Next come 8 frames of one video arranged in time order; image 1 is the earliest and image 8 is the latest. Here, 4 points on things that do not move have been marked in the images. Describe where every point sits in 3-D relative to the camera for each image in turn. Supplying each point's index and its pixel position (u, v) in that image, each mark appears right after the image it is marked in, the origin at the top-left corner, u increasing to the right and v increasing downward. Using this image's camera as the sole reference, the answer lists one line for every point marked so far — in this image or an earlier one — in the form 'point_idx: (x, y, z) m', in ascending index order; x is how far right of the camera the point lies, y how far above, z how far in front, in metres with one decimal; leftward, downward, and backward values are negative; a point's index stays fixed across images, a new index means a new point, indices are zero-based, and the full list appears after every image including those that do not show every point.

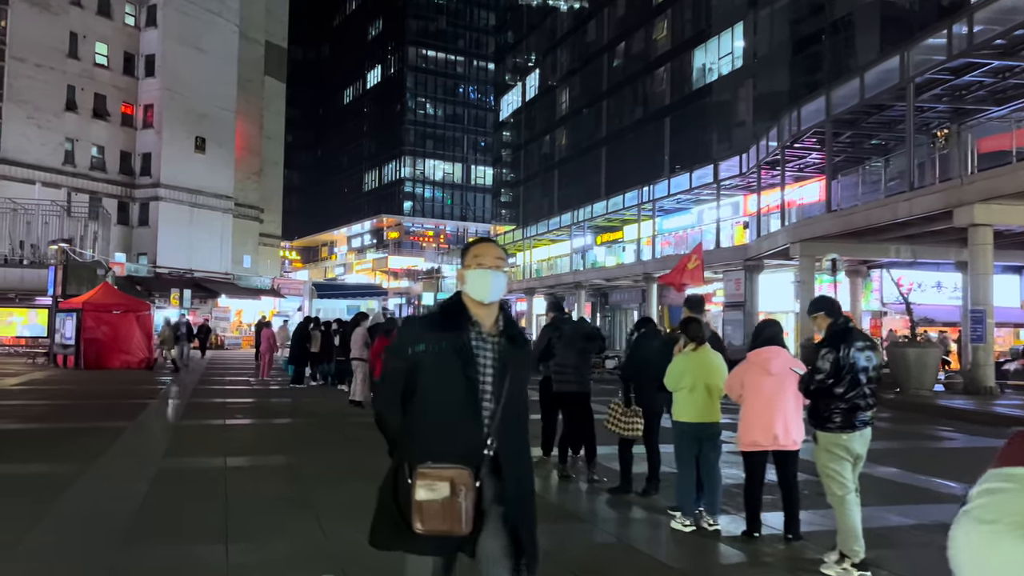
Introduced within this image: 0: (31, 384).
0: (-8.4, -1.7, +14.3) m
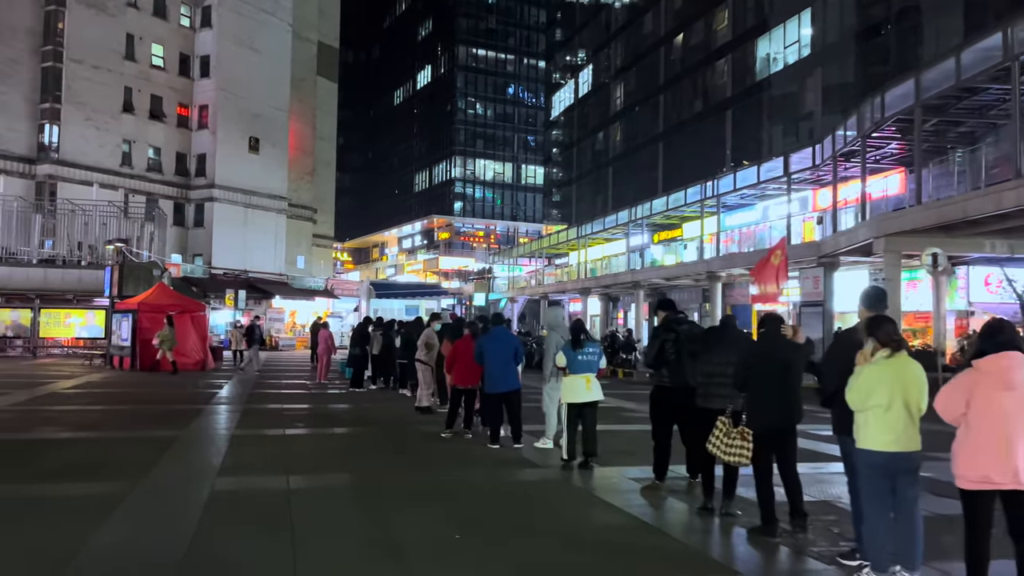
0: (-7.2, -1.7, +13.9) m
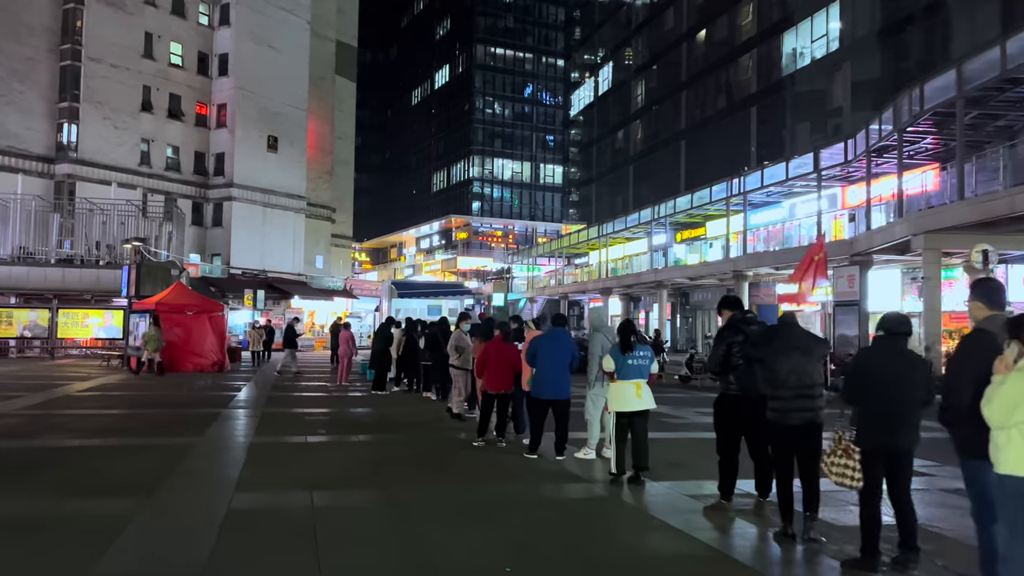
0: (-6.8, -1.7, +13.5) m
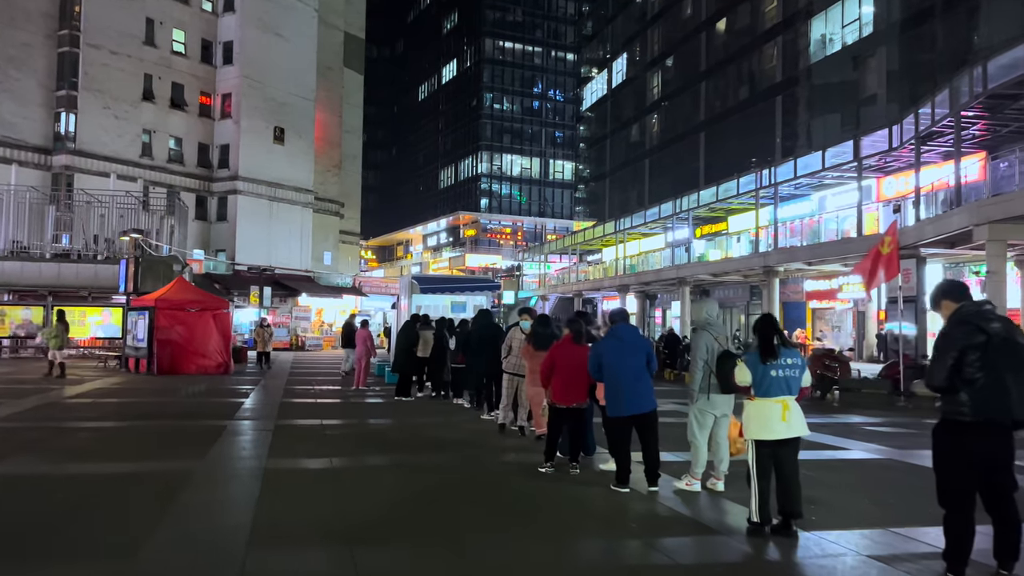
0: (-6.2, -1.6, +12.2) m
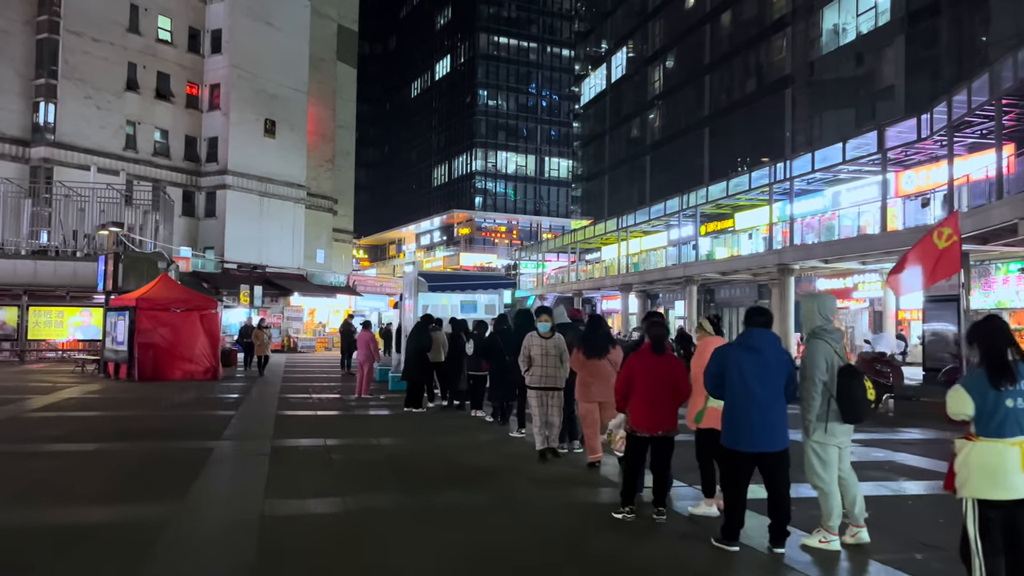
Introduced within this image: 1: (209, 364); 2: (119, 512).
0: (-5.9, -1.6, +10.9) m
1: (-6.1, -1.5, +16.5) m
2: (-2.4, -1.3, +4.9) m
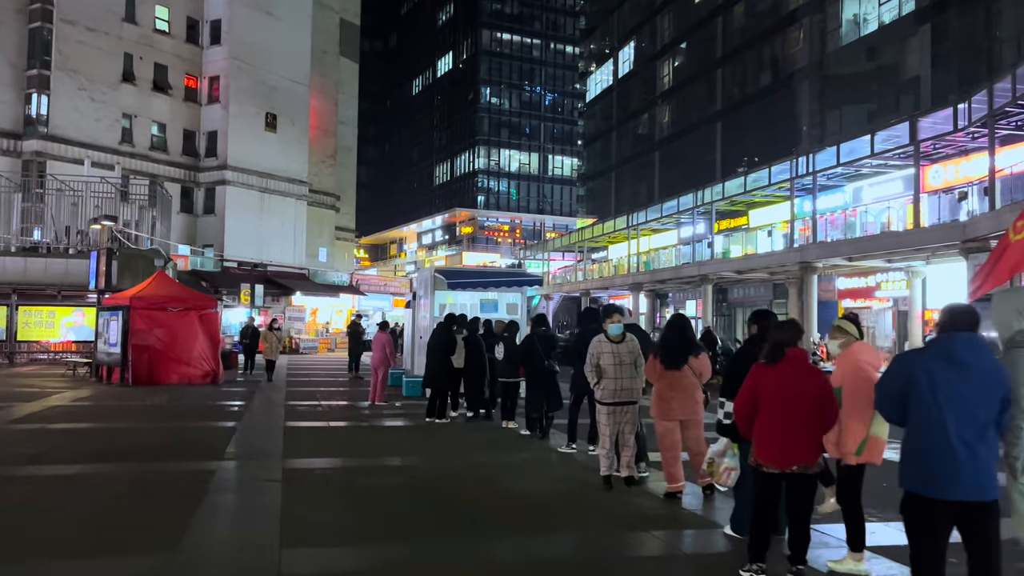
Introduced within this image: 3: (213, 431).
0: (-5.5, -1.5, +9.8) m
1: (-5.7, -1.5, +15.5) m
2: (-2.0, -1.3, +3.9) m
3: (-3.1, -1.5, +8.5) m
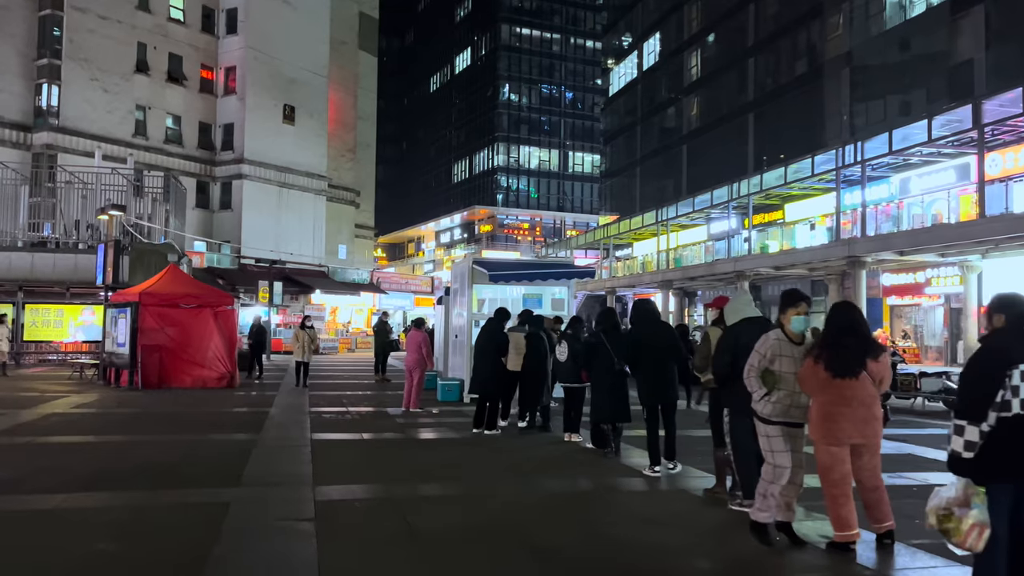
0: (-4.9, -1.5, +8.7) m
1: (-5.0, -1.4, +14.3) m
2: (-1.5, -1.2, +2.7) m
3: (-2.5, -1.4, +7.3) m
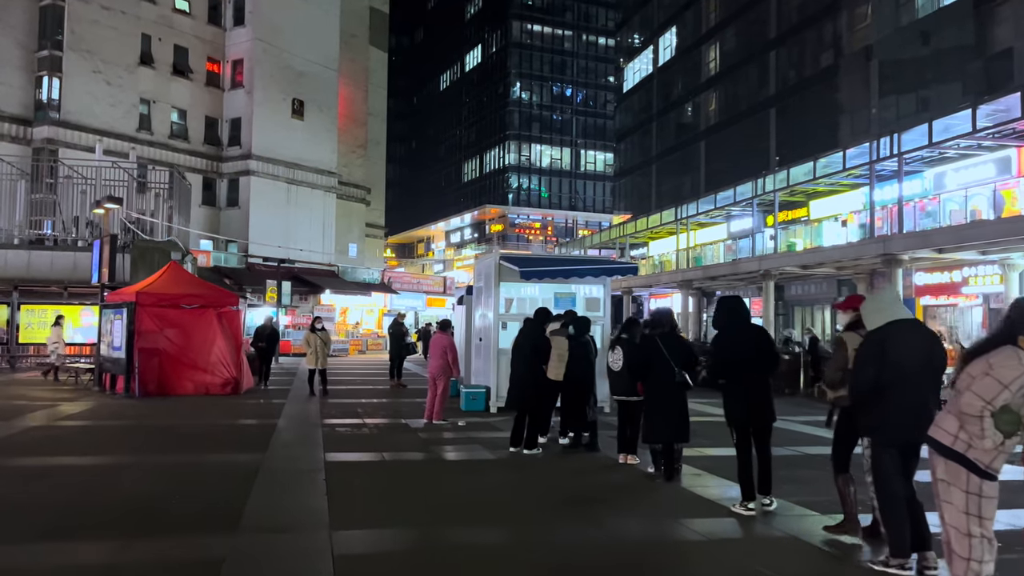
0: (-4.6, -1.4, +7.7) m
1: (-4.6, -1.4, +13.3) m
2: (-1.2, -1.2, +1.6) m
3: (-2.2, -1.4, +6.3) m
